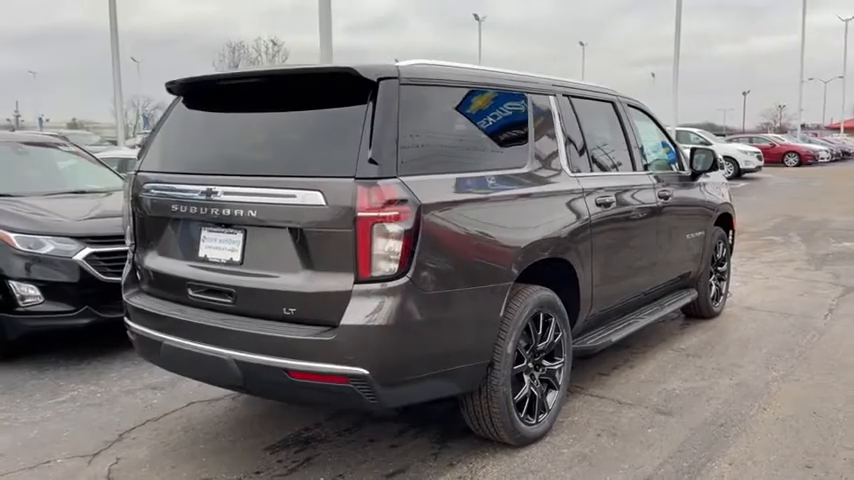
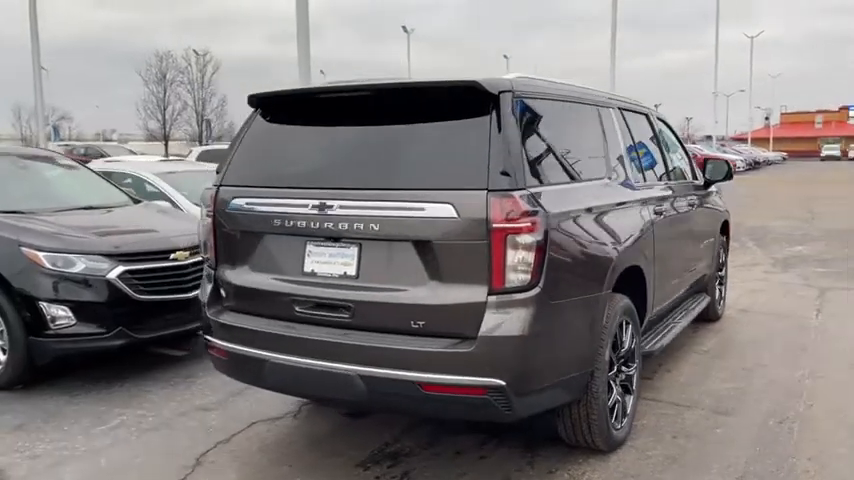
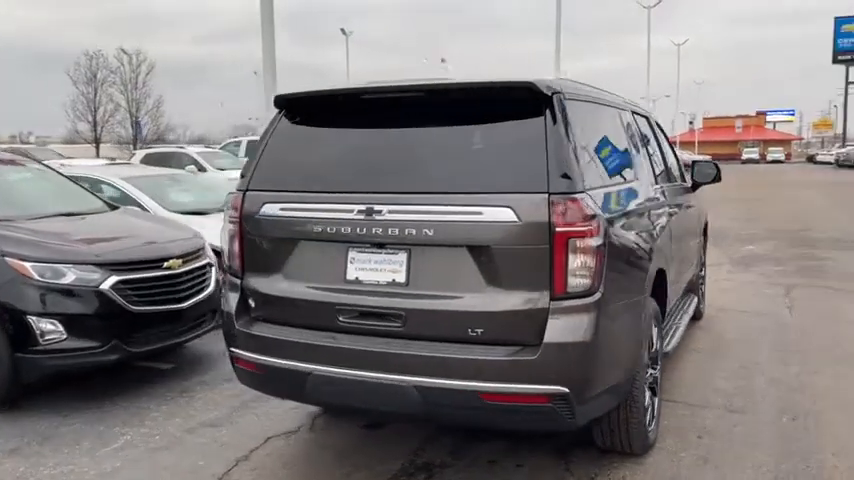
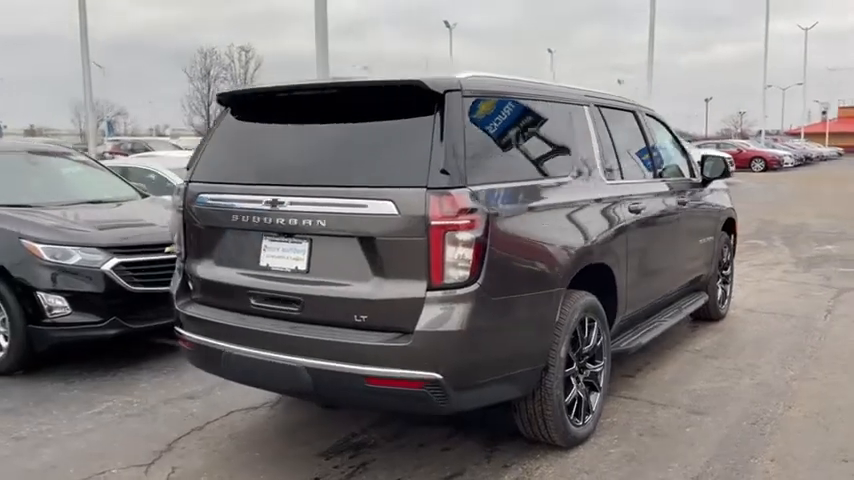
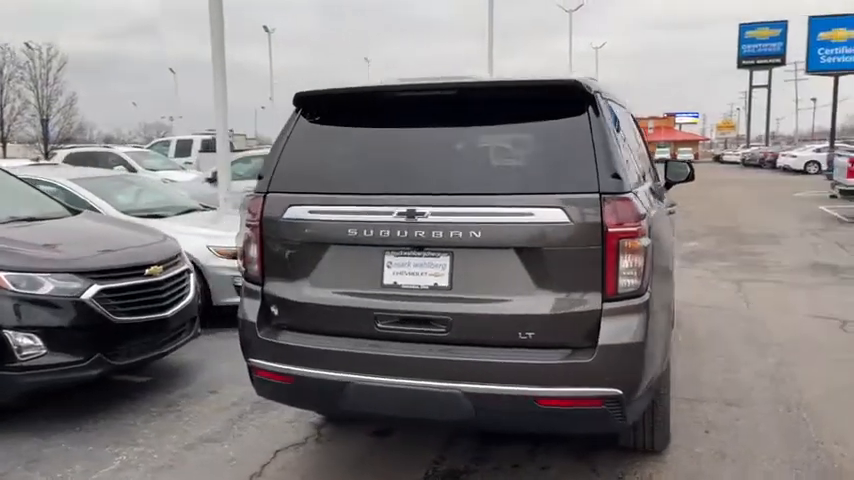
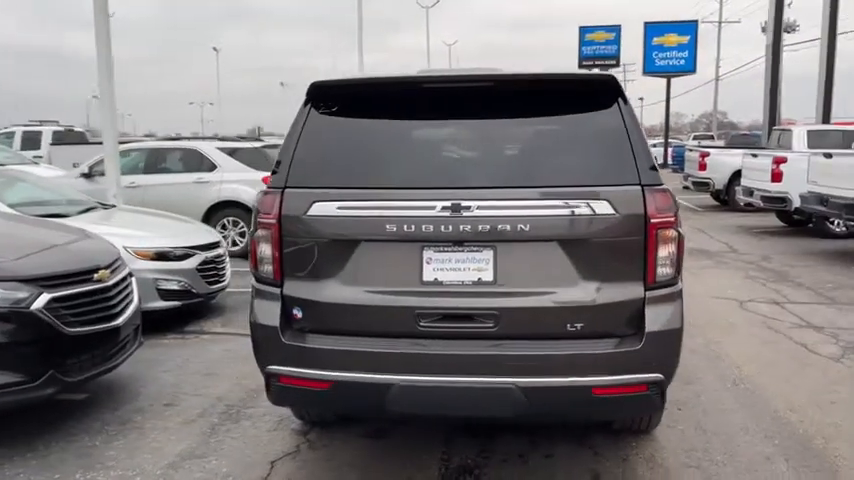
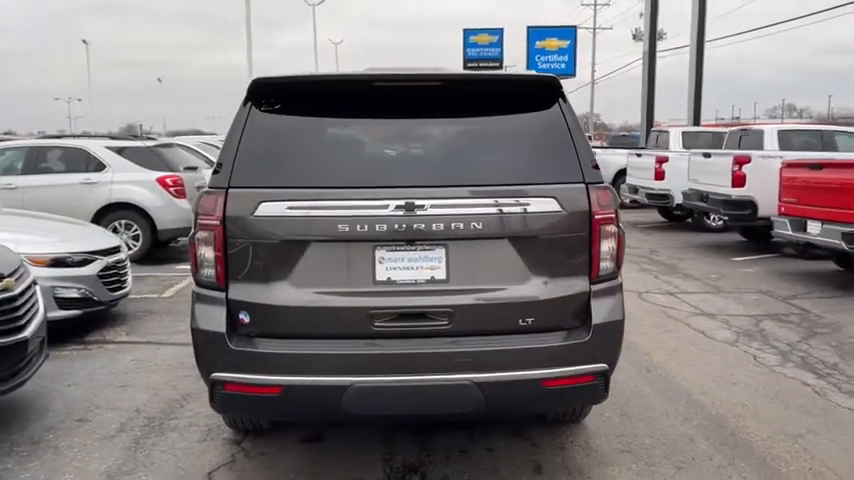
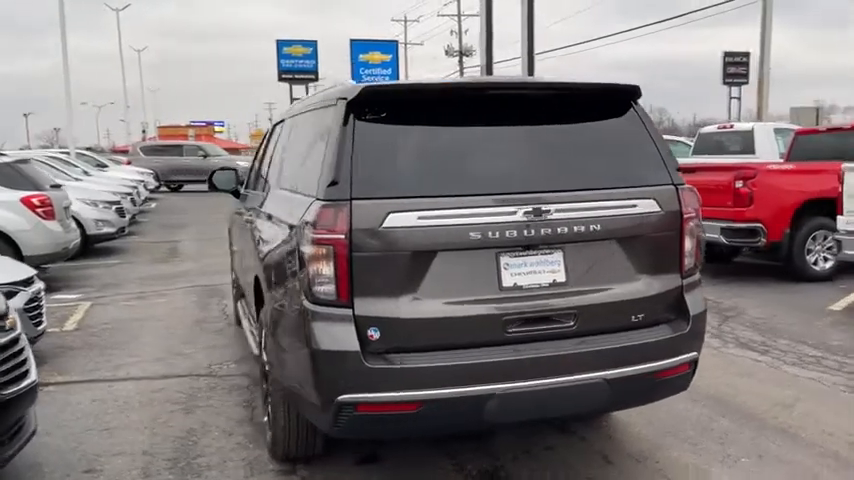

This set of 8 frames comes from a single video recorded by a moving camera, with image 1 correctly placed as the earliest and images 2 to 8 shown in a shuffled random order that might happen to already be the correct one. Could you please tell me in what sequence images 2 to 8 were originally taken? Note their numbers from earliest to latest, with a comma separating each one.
4, 2, 3, 5, 6, 7, 8
